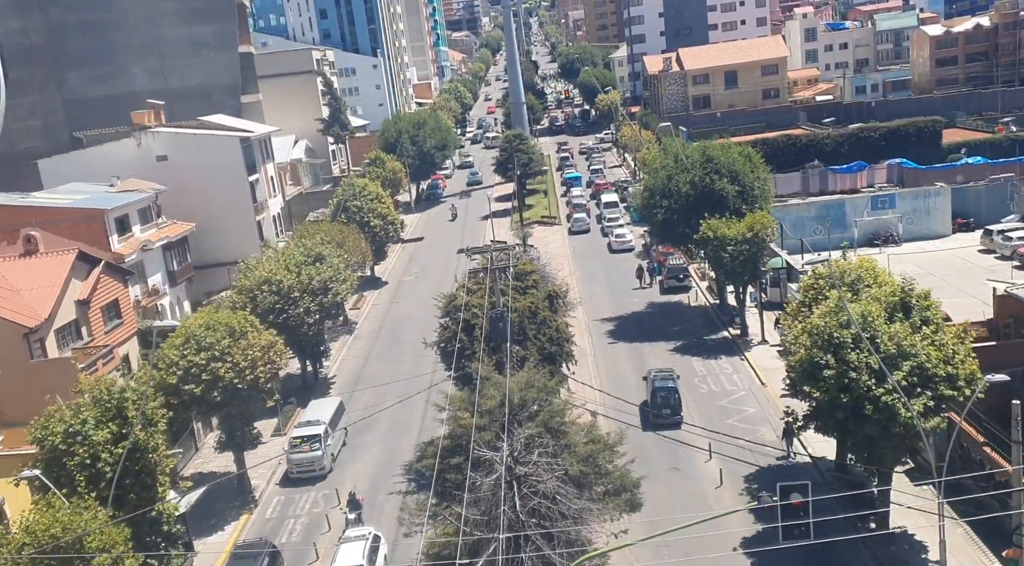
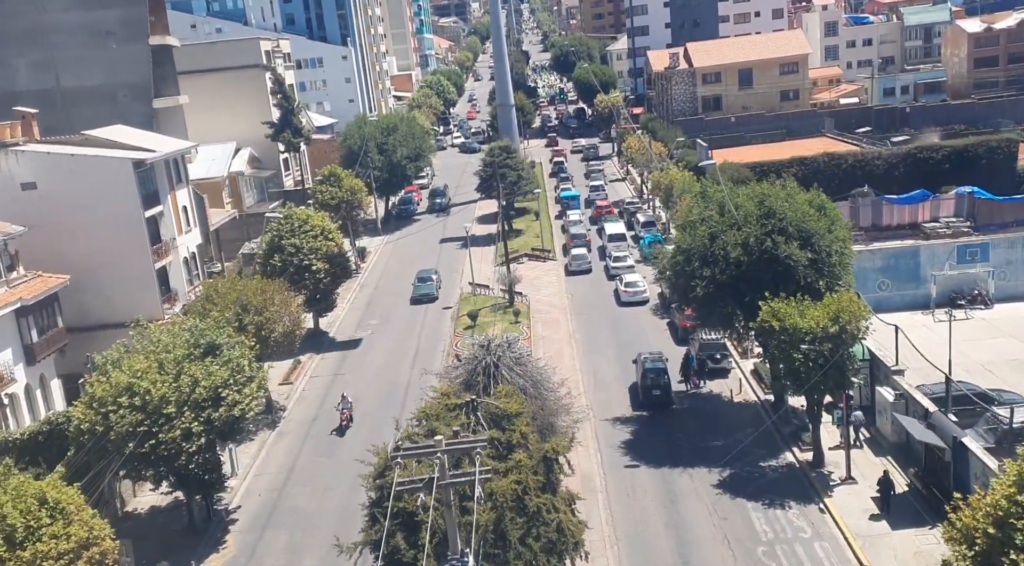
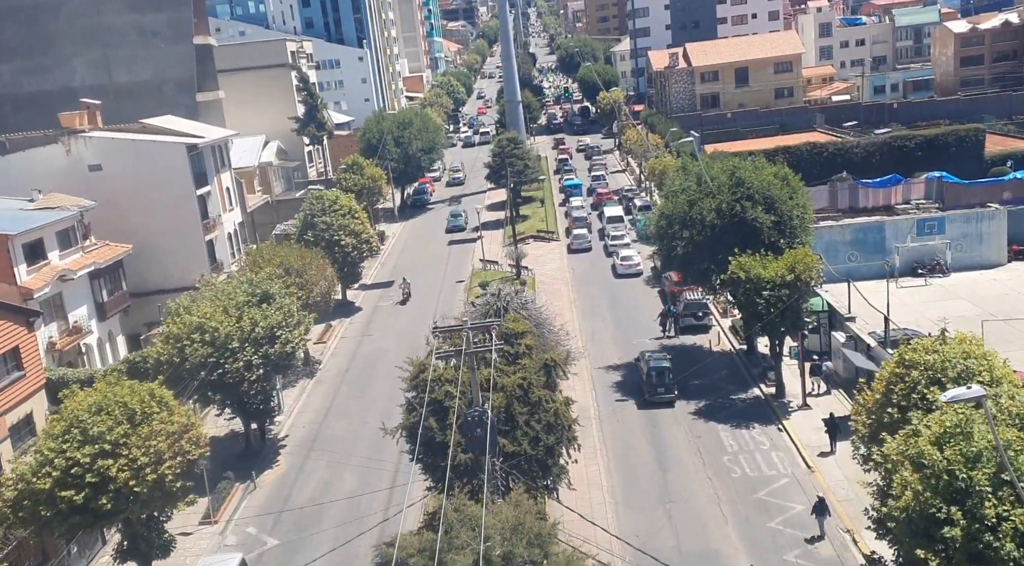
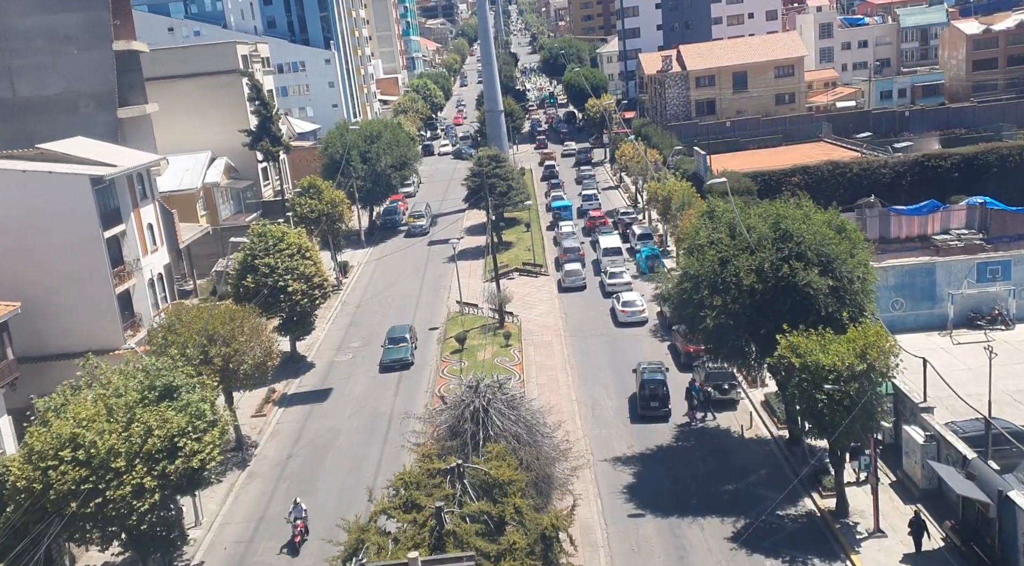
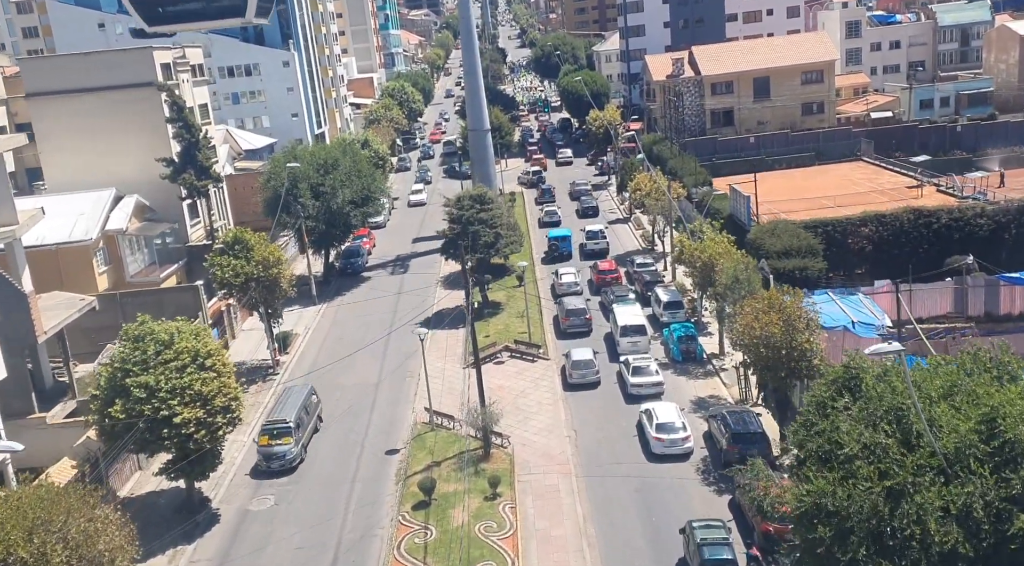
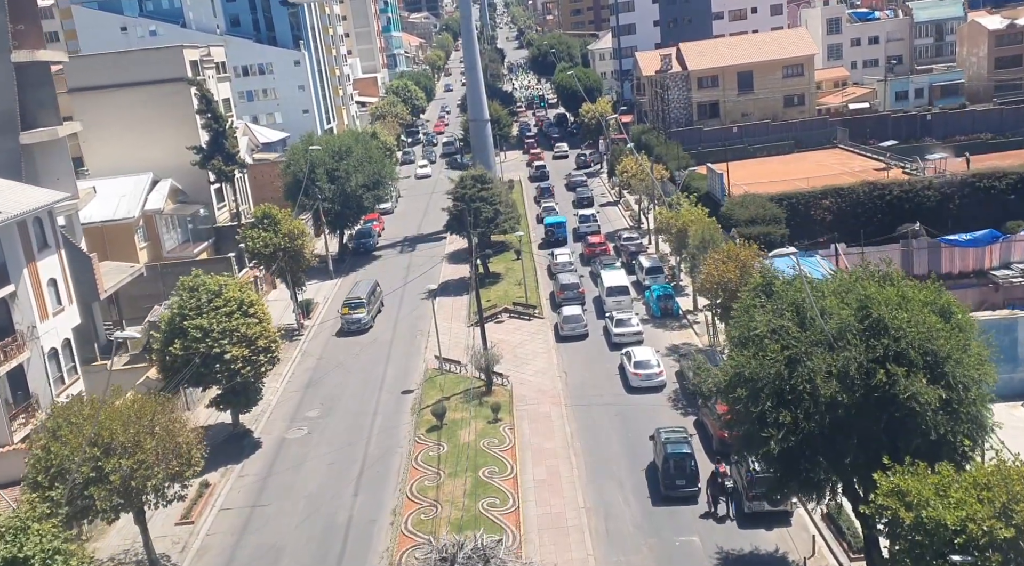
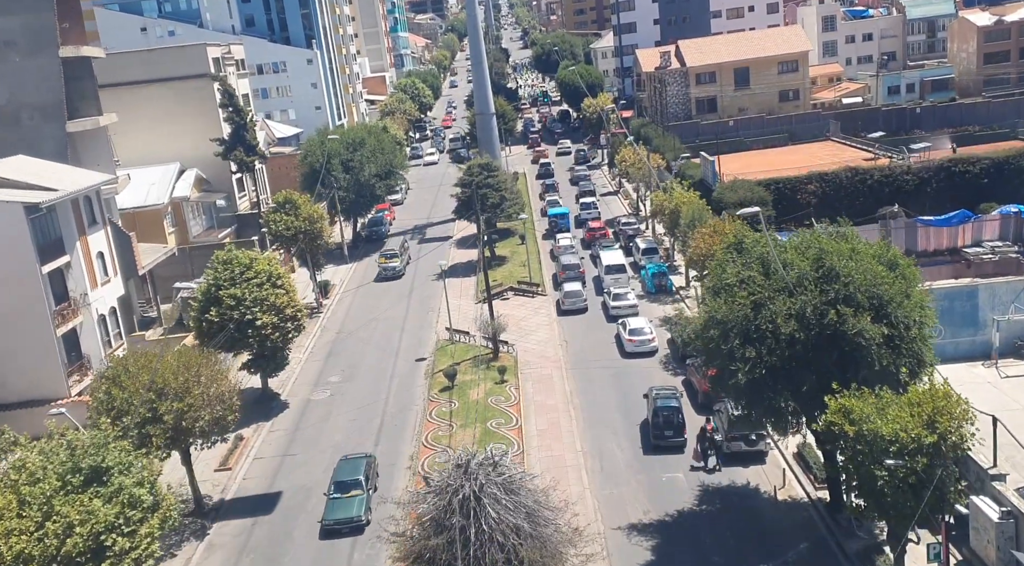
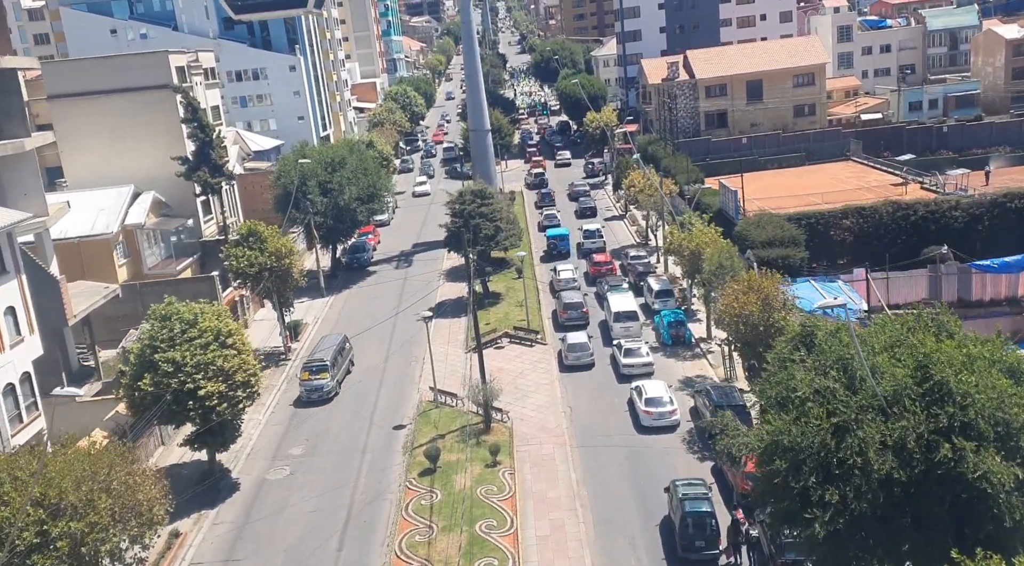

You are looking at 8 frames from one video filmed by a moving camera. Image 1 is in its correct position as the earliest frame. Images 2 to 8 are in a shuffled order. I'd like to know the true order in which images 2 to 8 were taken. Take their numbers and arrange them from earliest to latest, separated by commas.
3, 2, 4, 7, 6, 8, 5
